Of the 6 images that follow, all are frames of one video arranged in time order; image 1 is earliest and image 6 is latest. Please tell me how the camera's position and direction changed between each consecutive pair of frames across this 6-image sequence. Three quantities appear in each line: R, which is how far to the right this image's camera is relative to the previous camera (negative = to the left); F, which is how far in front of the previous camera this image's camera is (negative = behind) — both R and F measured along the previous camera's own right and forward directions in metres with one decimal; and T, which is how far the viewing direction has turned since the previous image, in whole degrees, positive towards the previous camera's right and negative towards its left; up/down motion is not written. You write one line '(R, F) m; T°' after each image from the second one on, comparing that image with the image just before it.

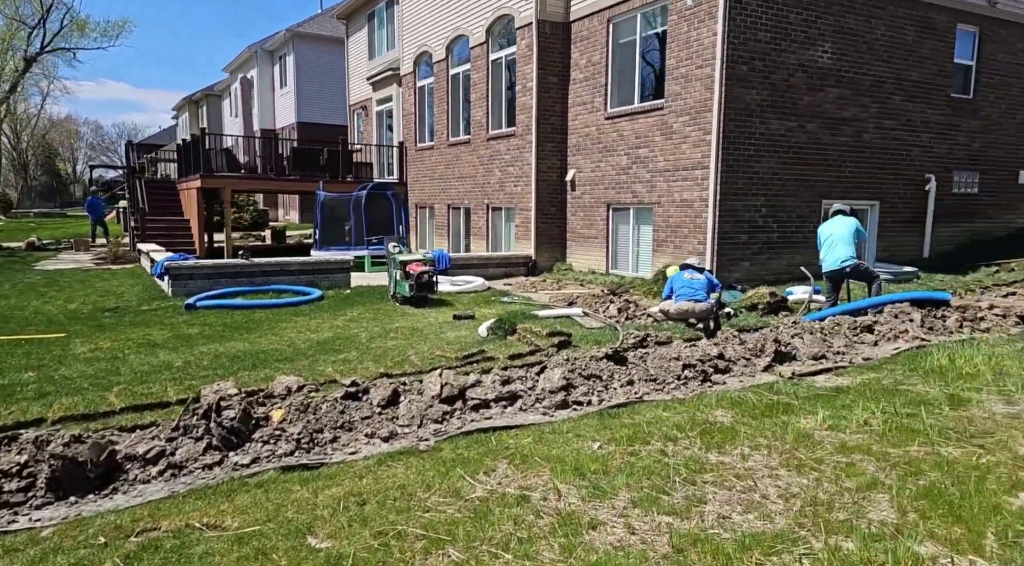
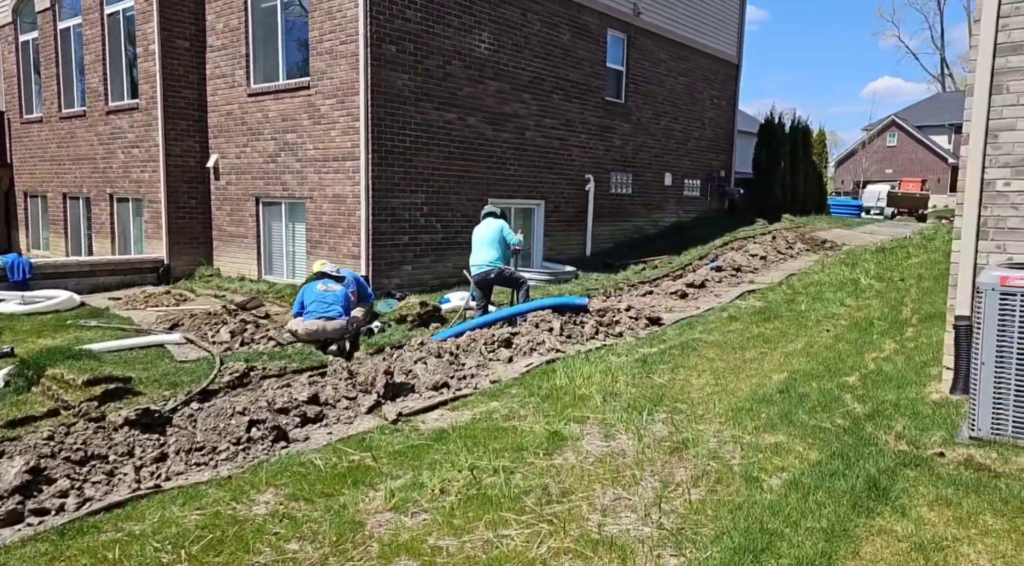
(+1.2, +1.0) m; +21°
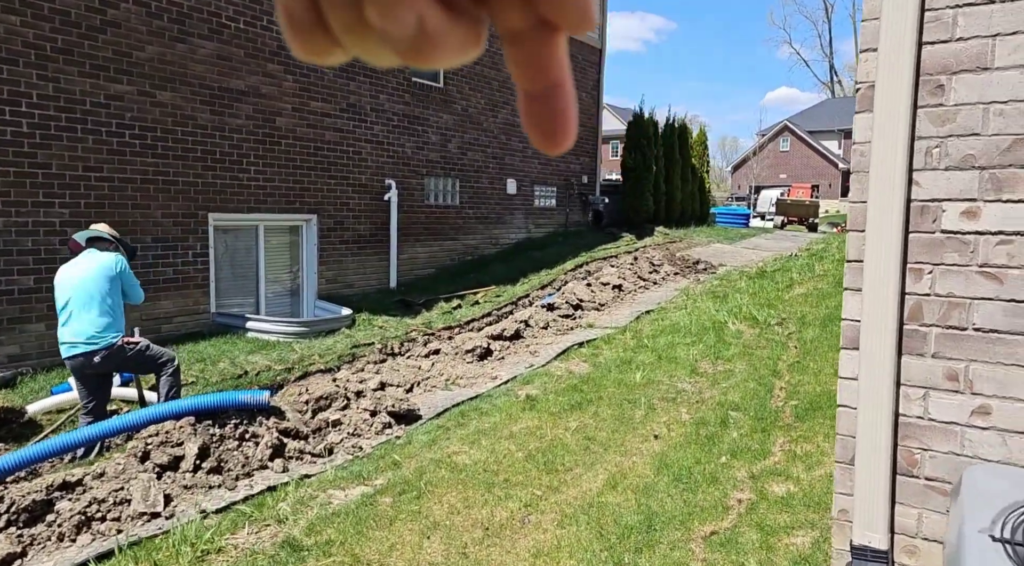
(+1.9, +3.3) m; +7°
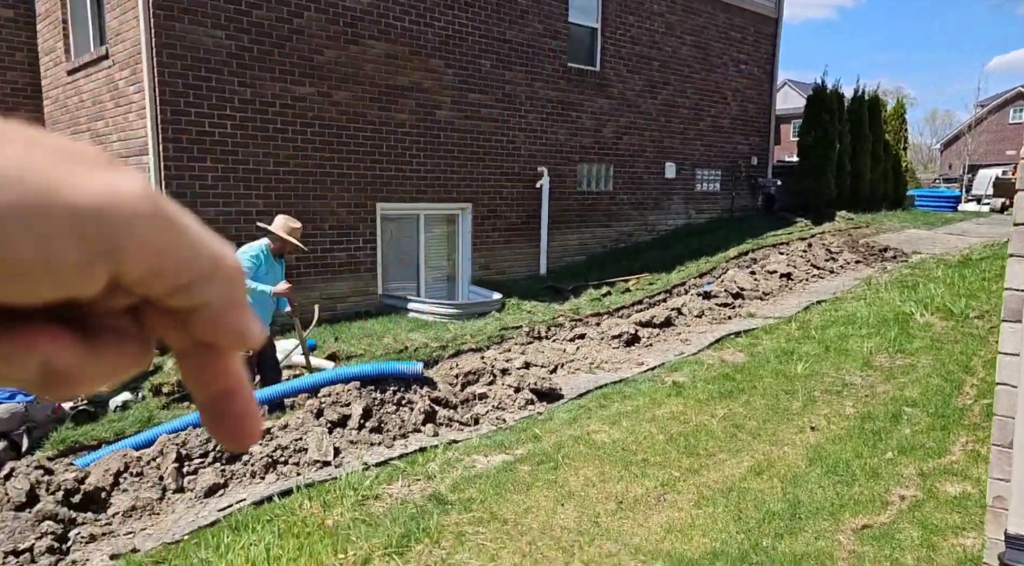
(+0.1, 0.0) m; -13°
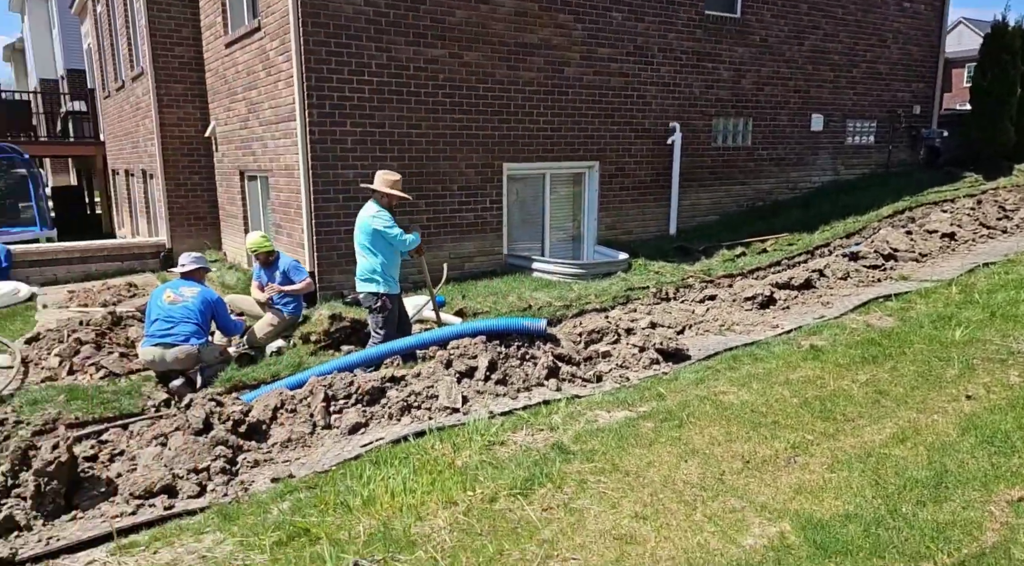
(0.0, 0.0) m; -10°
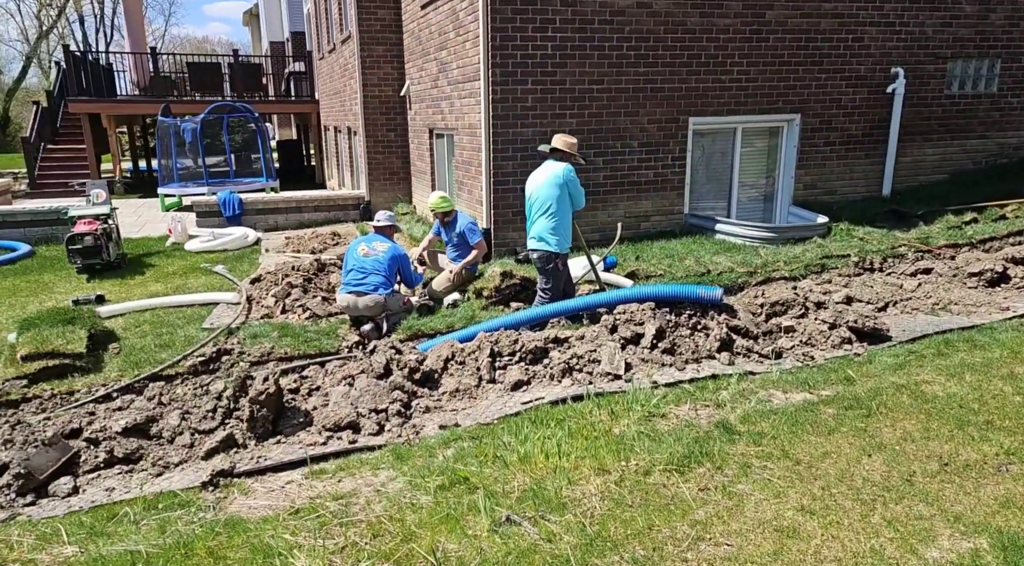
(+0.2, +0.1) m; -16°
